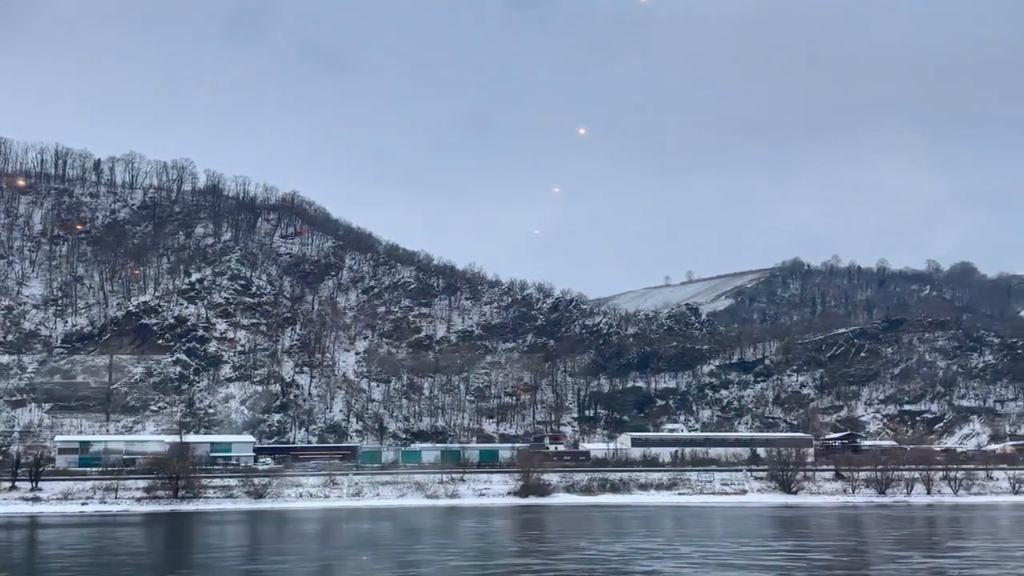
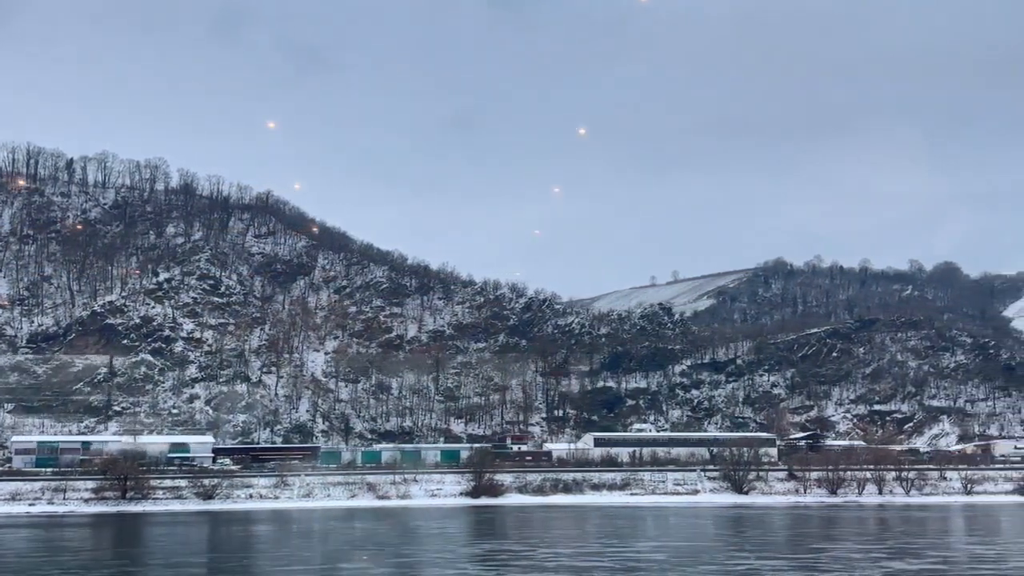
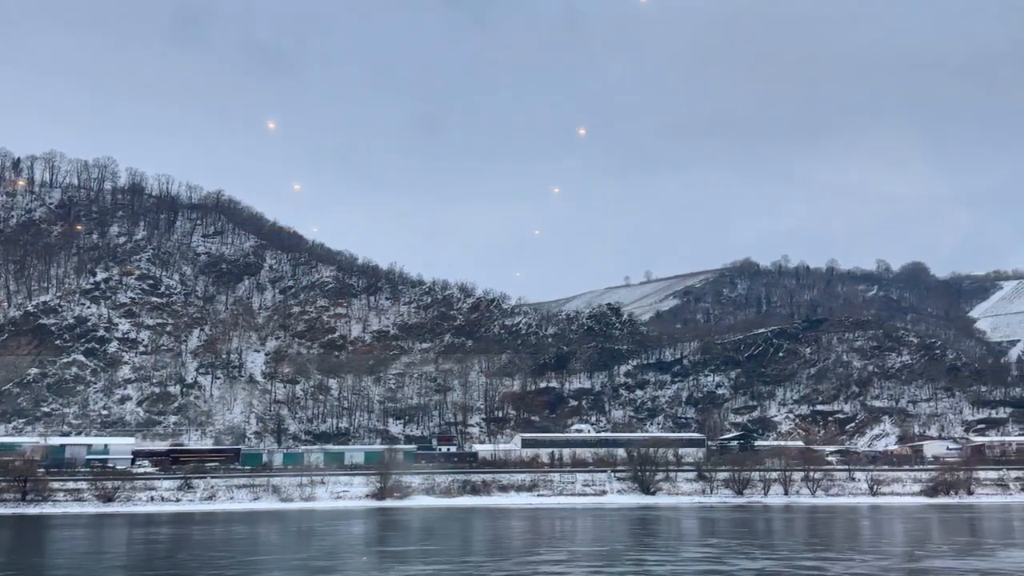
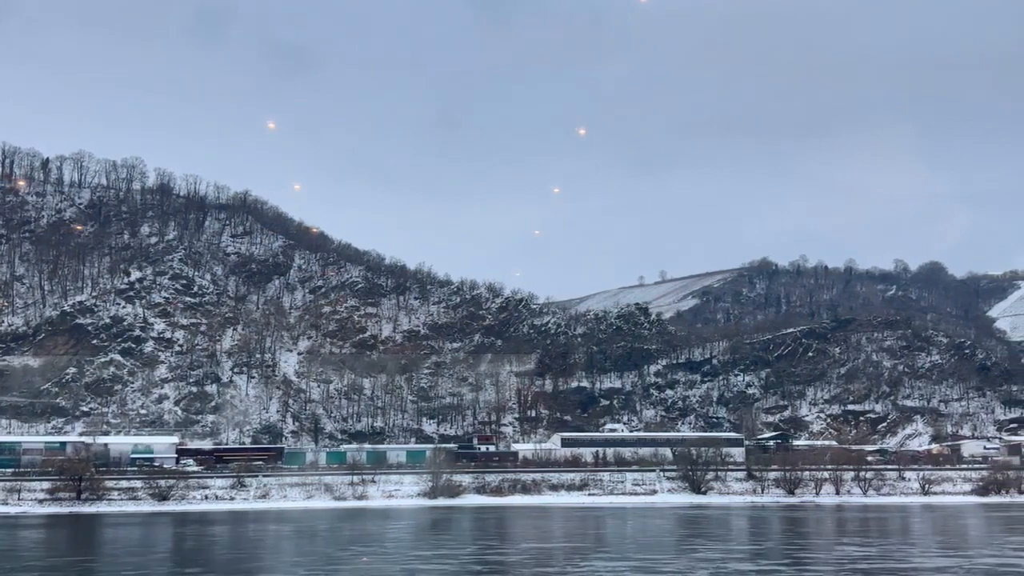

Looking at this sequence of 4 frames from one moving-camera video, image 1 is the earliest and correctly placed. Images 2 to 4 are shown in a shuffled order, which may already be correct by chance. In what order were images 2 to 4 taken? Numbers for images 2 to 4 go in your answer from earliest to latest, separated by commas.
2, 4, 3
